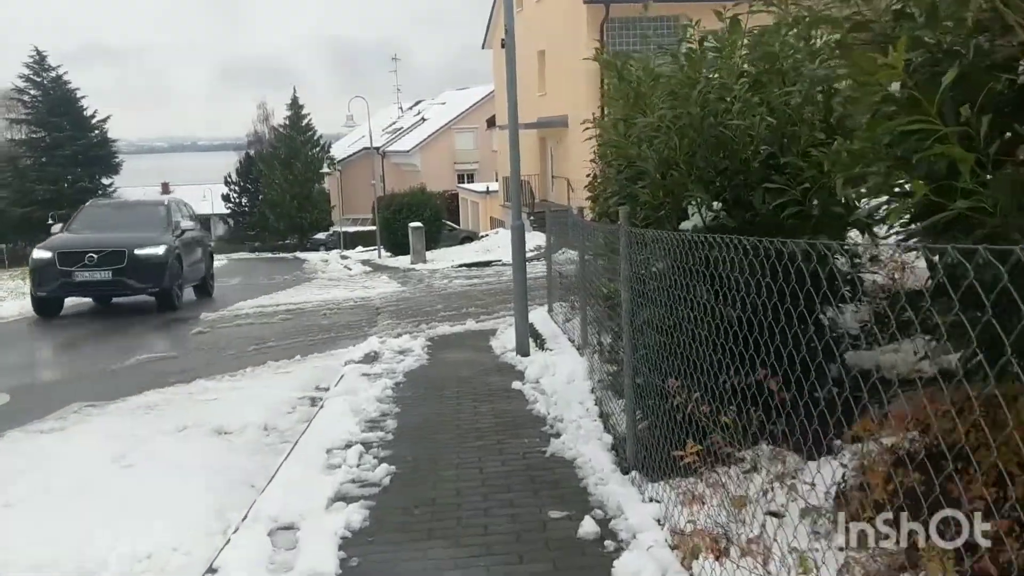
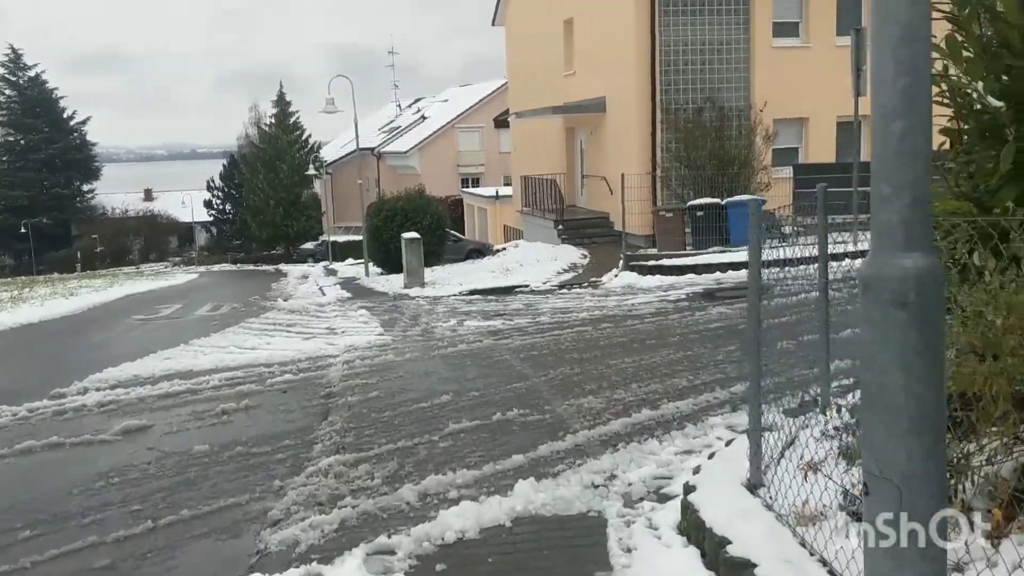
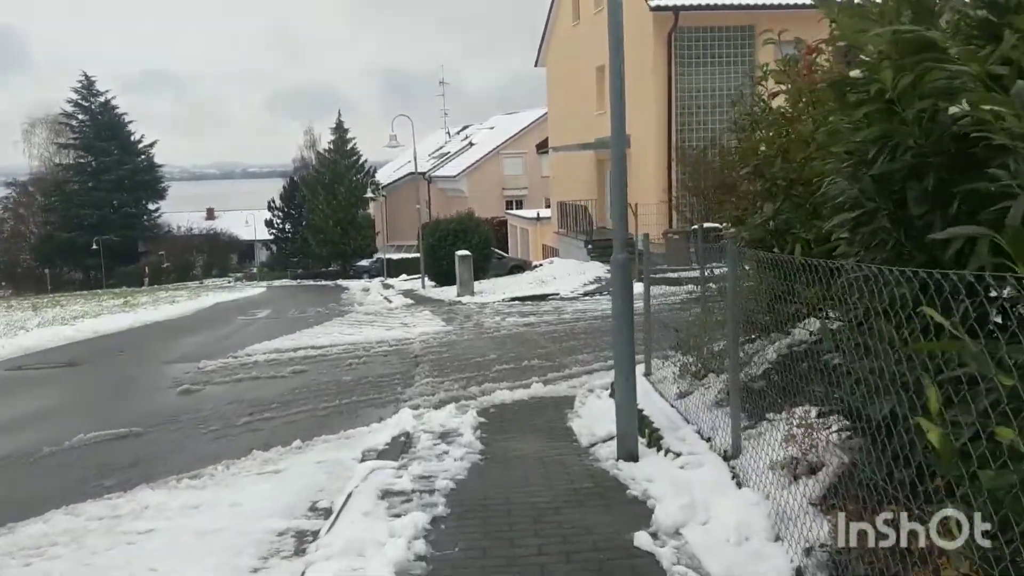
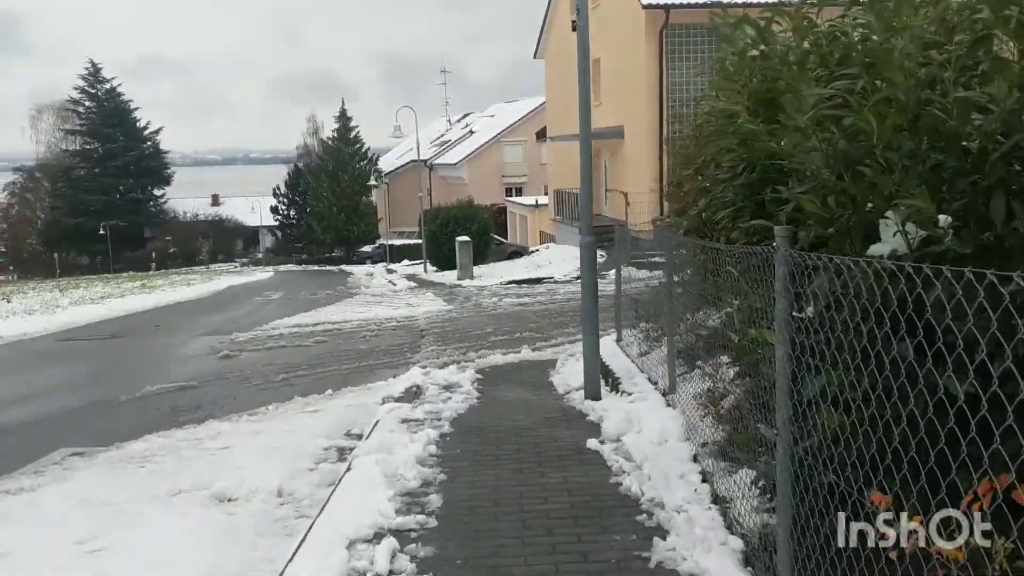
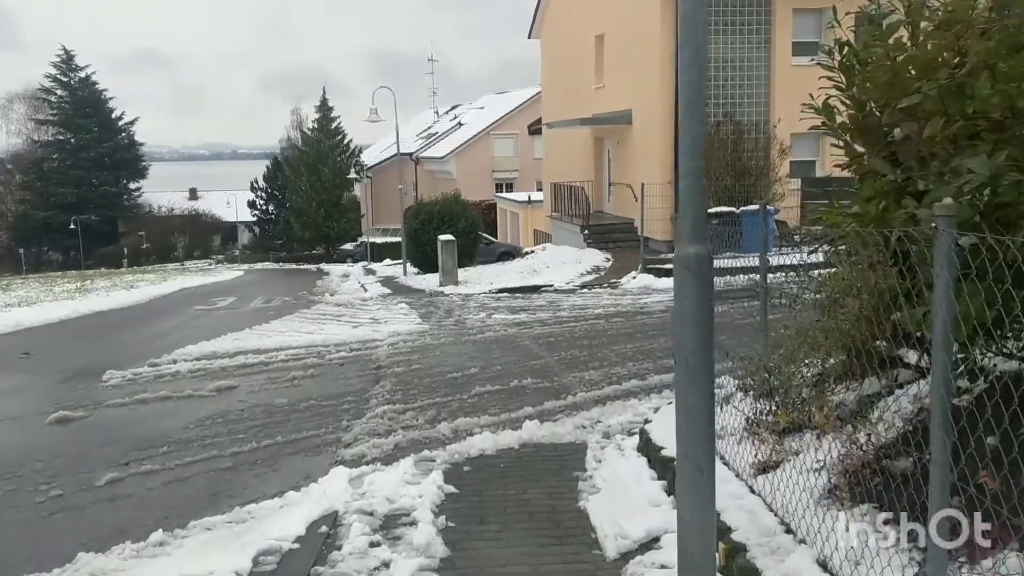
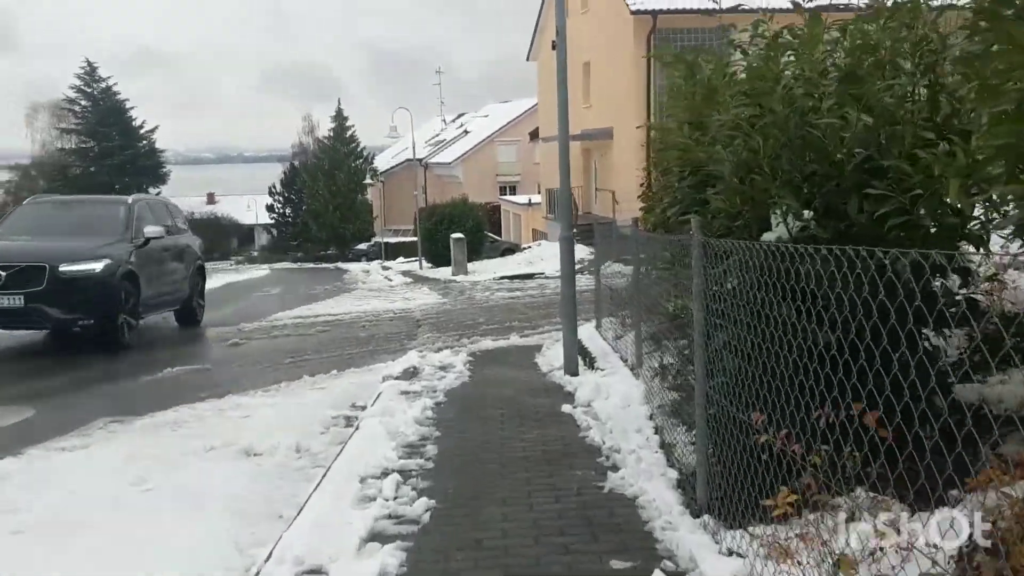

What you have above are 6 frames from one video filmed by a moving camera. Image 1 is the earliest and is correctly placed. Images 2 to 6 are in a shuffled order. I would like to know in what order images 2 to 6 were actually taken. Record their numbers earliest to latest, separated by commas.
6, 4, 3, 5, 2
